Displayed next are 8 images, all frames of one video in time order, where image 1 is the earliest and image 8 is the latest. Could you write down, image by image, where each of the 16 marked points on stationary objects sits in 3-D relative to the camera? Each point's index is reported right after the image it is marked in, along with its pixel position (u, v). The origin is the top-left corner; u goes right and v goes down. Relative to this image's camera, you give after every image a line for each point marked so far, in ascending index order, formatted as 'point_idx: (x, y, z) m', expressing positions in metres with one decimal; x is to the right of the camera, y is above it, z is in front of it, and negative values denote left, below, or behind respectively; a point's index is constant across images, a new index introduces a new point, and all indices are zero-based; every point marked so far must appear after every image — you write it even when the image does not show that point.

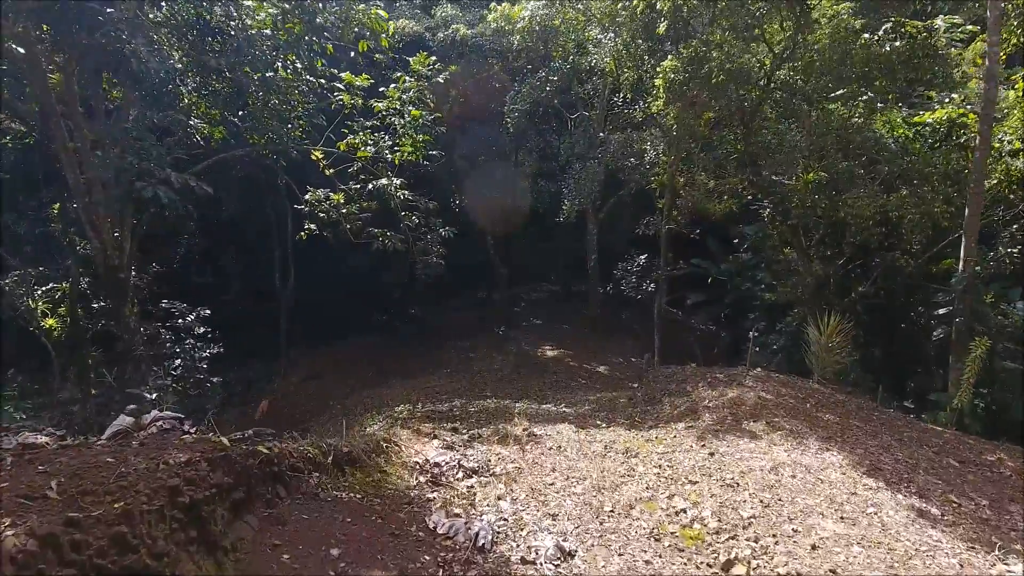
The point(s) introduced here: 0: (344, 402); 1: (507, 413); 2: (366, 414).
0: (-2.7, -1.8, +10.9) m
1: (0.0, -1.1, +6.0) m
2: (-2.0, -1.7, +9.0) m
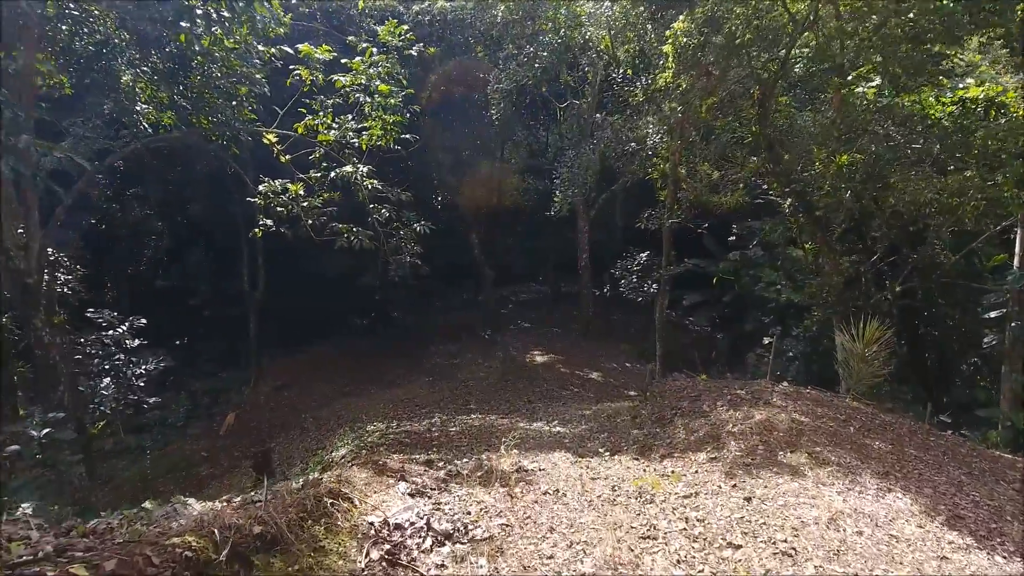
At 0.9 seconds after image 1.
0: (-2.9, -1.9, +10.0) m
1: (-0.1, -1.1, +5.2) m
2: (-2.1, -1.7, +8.2) m
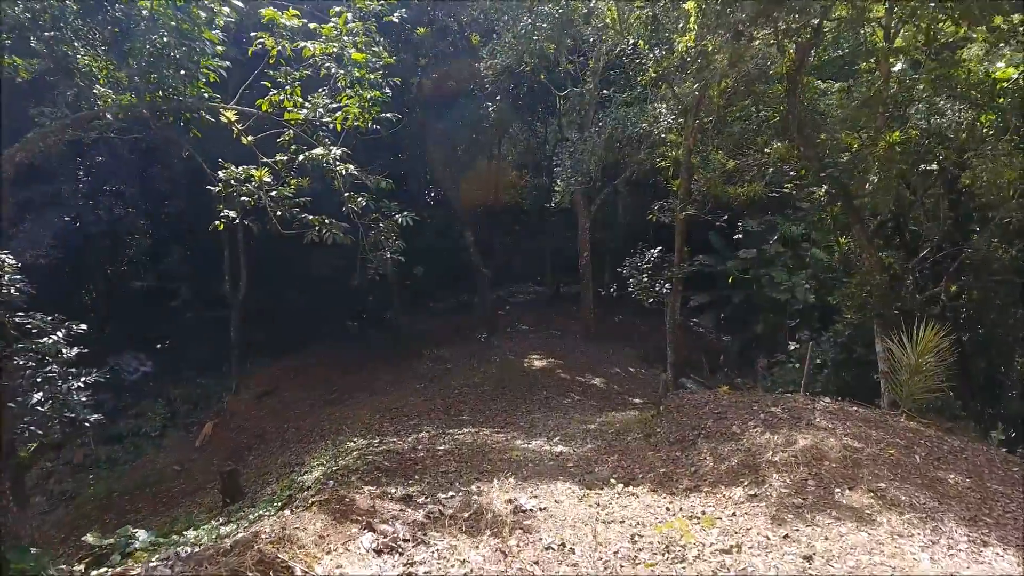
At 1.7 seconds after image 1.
0: (-2.9, -1.9, +9.4) m
1: (-0.2, -1.1, +4.5) m
2: (-2.2, -1.8, +7.5) m
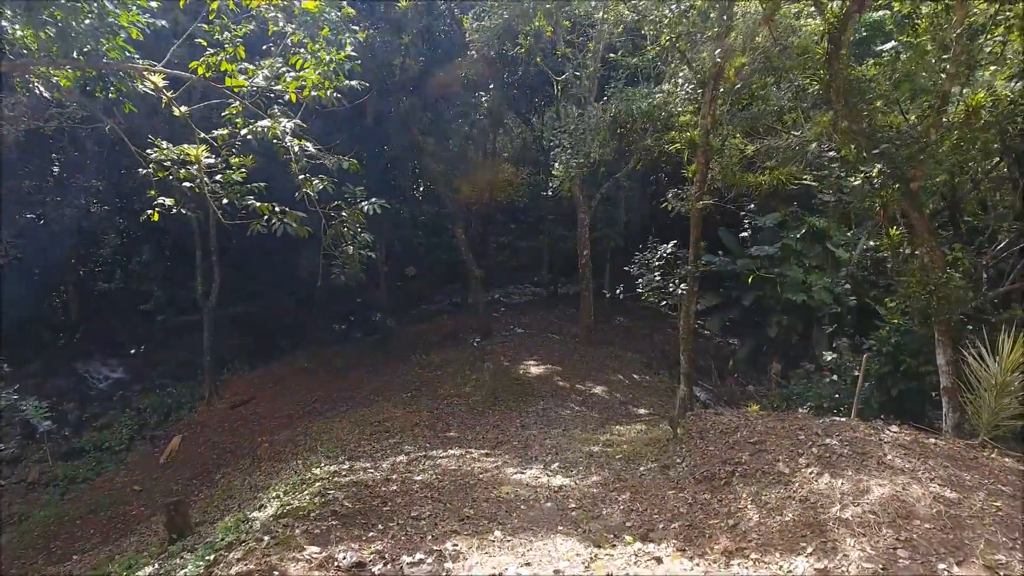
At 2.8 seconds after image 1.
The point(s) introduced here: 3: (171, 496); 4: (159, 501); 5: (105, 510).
0: (-3.0, -1.9, +8.6) m
1: (-0.2, -1.1, +3.7) m
2: (-2.2, -1.8, +6.7) m
3: (-3.8, -2.4, +7.7) m
4: (-4.0, -2.4, +7.6) m
5: (-4.6, -2.5, +7.6) m
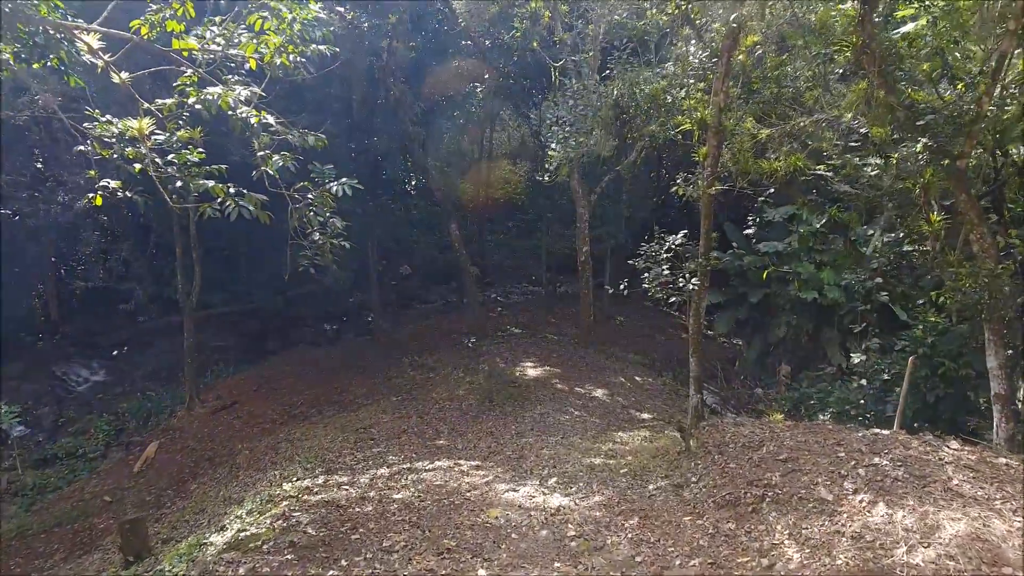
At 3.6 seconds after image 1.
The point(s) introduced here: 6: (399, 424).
0: (-3.1, -1.9, +8.1) m
1: (-0.3, -1.1, +3.2) m
2: (-2.3, -1.7, +6.2) m
3: (-3.9, -2.3, +7.2) m
4: (-4.0, -2.4, +7.1) m
5: (-4.6, -2.5, +7.1) m
6: (-1.2, -1.4, +7.2) m
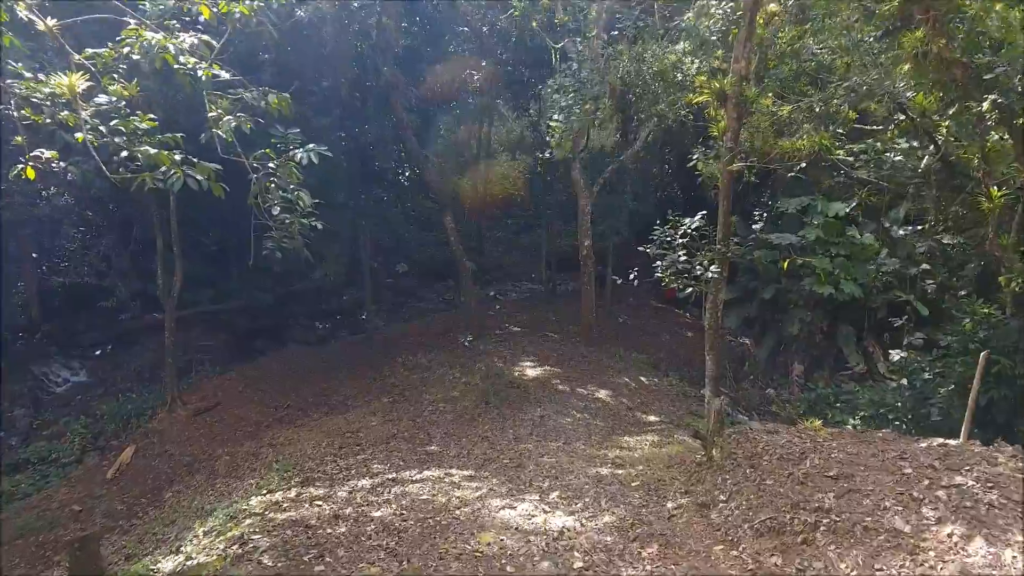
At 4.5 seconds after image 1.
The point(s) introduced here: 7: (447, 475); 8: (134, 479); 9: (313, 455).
0: (-3.1, -1.8, +7.5) m
1: (-0.3, -1.0, +2.7) m
2: (-2.3, -1.7, +5.7) m
3: (-3.9, -2.3, +6.6) m
4: (-4.0, -2.3, +6.6) m
5: (-4.7, -2.4, +6.6) m
6: (-1.2, -1.4, +6.7) m
7: (-0.4, -1.2, +4.4) m
8: (-4.3, -2.1, +7.6) m
9: (-1.7, -1.5, +5.9) m
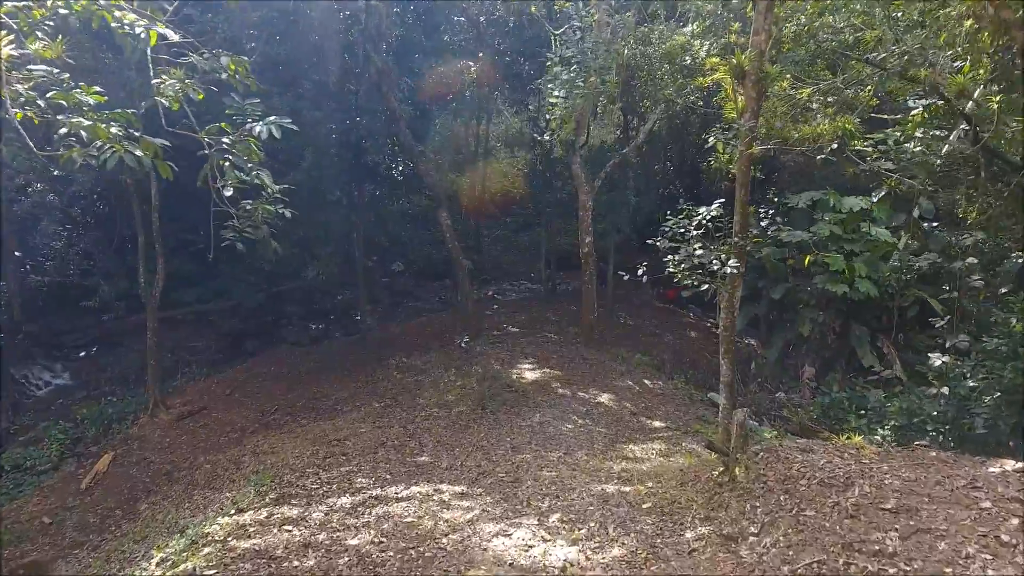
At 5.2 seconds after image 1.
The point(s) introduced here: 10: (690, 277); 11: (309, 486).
0: (-3.1, -1.8, +7.1) m
1: (-0.3, -1.0, +2.3) m
2: (-2.3, -1.7, +5.3) m
3: (-3.9, -2.3, +6.2) m
4: (-4.1, -2.3, +6.1) m
5: (-4.7, -2.4, +6.2) m
6: (-1.2, -1.4, +6.2) m
7: (-0.4, -1.2, +4.0) m
8: (-4.3, -2.1, +7.2) m
9: (-1.8, -1.4, +5.5) m
10: (+1.1, +0.1, +4.1) m
11: (-1.3, -1.3, +4.5) m
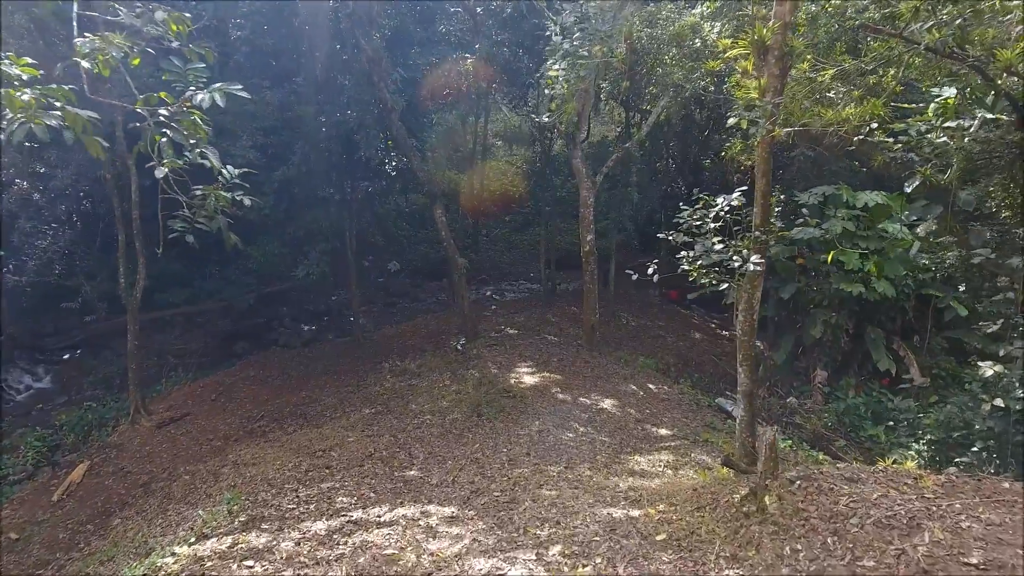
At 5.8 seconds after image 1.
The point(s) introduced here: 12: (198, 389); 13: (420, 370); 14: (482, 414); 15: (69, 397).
0: (-3.1, -1.8, +6.7) m
1: (-0.3, -1.0, +1.9) m
2: (-2.4, -1.7, +4.9) m
3: (-4.0, -2.3, +5.8) m
4: (-4.1, -2.3, +5.7) m
5: (-4.7, -2.4, +5.8) m
6: (-1.3, -1.4, +5.8) m
7: (-0.5, -1.2, +3.6) m
8: (-4.3, -2.1, +6.8) m
9: (-1.8, -1.4, +5.1) m
10: (+1.0, +0.1, +3.7) m
11: (-1.4, -1.3, +4.1) m
12: (-4.4, -1.4, +9.4) m
13: (-1.2, -1.1, +8.9) m
14: (-0.3, -1.2, +6.6) m
15: (-6.4, -1.6, +9.8) m
